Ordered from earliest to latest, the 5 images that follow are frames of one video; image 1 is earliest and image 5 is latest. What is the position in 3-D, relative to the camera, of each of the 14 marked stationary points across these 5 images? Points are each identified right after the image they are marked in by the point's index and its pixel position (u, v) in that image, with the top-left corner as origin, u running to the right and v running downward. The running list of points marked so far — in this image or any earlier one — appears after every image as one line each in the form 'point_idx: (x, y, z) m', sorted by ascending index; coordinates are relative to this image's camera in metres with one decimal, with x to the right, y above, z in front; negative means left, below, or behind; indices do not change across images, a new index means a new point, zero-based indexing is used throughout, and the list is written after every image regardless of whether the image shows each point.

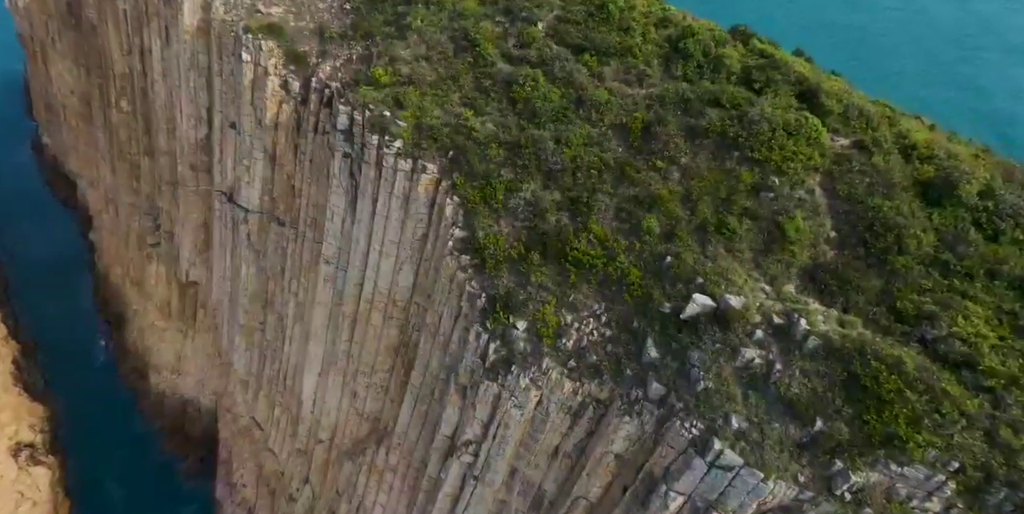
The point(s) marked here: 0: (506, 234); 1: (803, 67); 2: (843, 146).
0: (-0.2, +0.7, +16.7) m
1: (+7.1, +4.5, +15.9) m
2: (+7.3, +2.4, +14.3) m
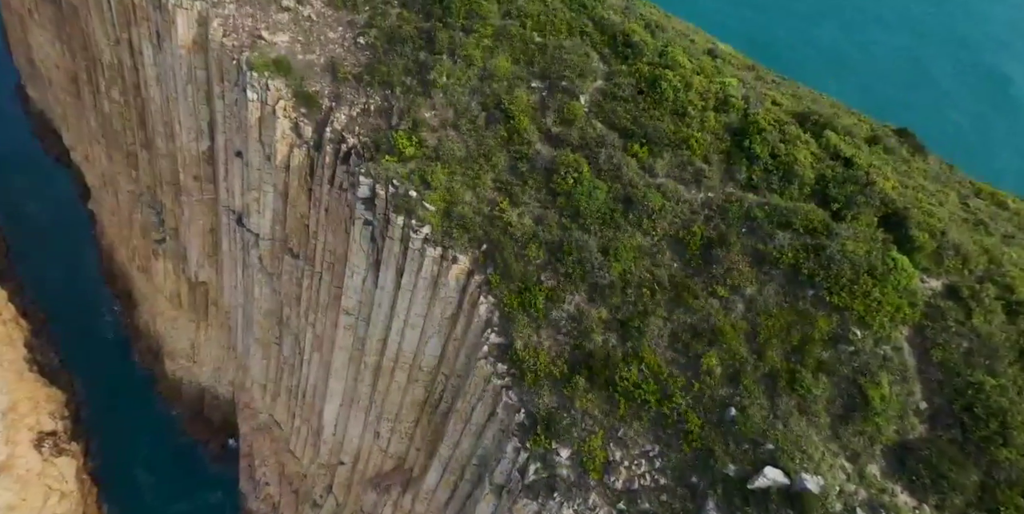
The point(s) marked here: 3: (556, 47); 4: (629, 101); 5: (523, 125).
0: (+0.8, -2.1, +15.3) m
1: (+8.1, +1.6, +14.0) m
2: (+8.3, -0.7, +12.8) m
3: (+1.2, +5.7, +17.9) m
4: (+2.9, +3.9, +16.4) m
5: (+0.3, +3.5, +17.2) m
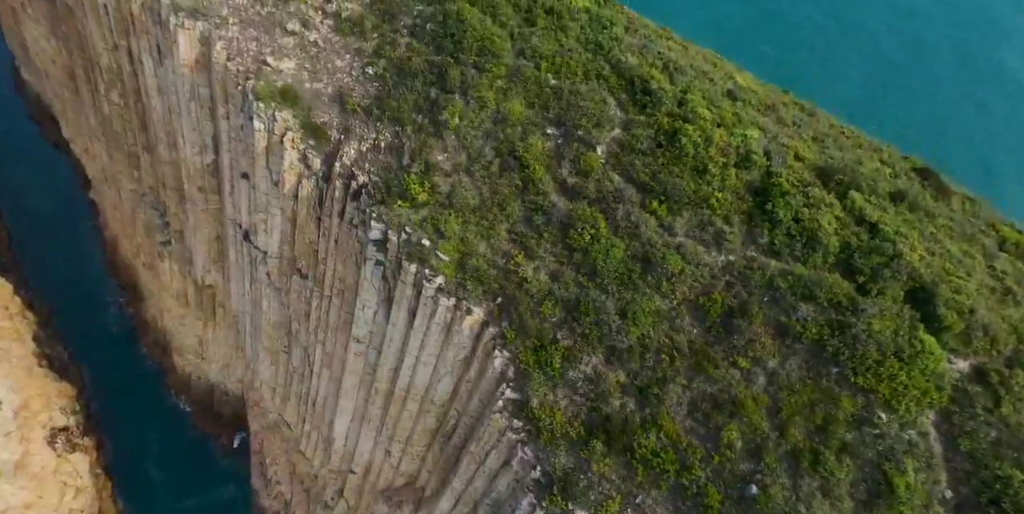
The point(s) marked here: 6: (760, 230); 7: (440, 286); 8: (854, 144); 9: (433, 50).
0: (+1.2, -3.5, +15.2) m
1: (+8.4, +0.1, +13.7) m
2: (+8.6, -2.2, +12.5) m
3: (+1.6, +4.4, +17.4) m
4: (+3.3, +2.5, +16.0) m
5: (+0.7, +2.1, +16.8) m
6: (+5.5, +0.6, +14.6) m
7: (-1.9, -0.8, +17.1) m
8: (+9.9, +3.2, +18.9) m
9: (-2.4, +6.3, +19.9) m
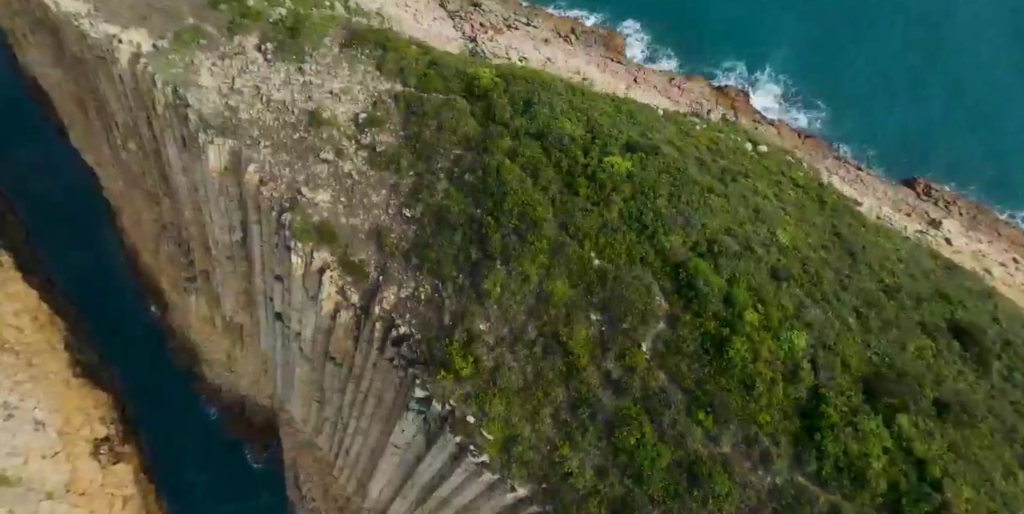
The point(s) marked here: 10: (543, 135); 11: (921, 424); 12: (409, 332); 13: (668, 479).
0: (+2.4, -8.6, +15.8) m
1: (+9.6, -5.0, +13.9) m
2: (+9.8, -7.5, +13.0) m
3: (+2.7, -0.5, +17.3) m
4: (+4.4, -2.5, +16.1) m
5: (+1.8, -2.8, +17.0) m
6: (+6.7, -4.5, +14.9) m
7: (-0.7, -5.7, +17.5) m
8: (+11.0, -1.5, +18.8) m
9: (-1.2, +1.7, +19.8) m
10: (+0.9, +3.7, +19.8) m
11: (+9.5, -3.8, +15.2) m
12: (-3.1, -2.4, +19.9) m
13: (+3.7, -5.3, +15.7) m
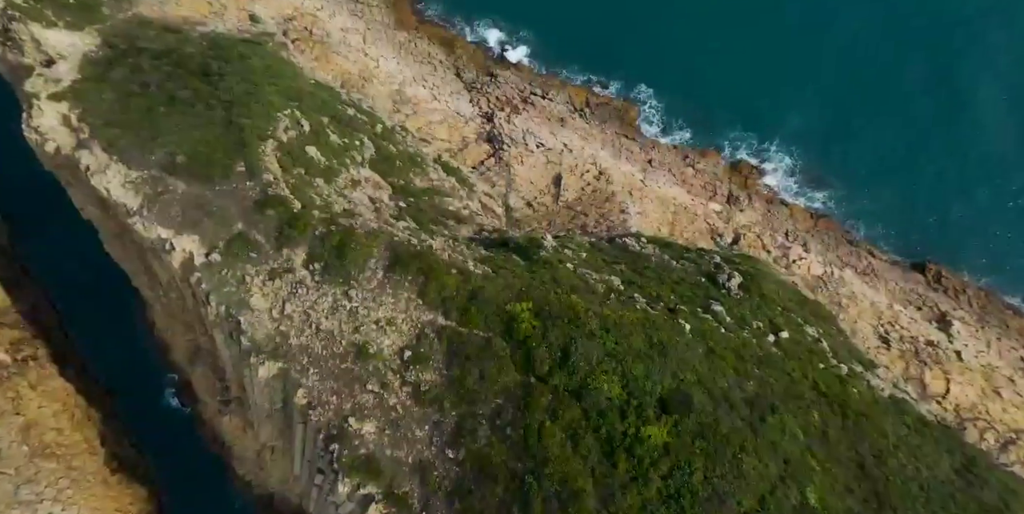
0: (+3.6, -16.4, +16.5) m
1: (+10.8, -12.8, +14.6) m
2: (+10.9, -15.2, +13.5) m
3: (+4.0, -8.4, +18.2) m
4: (+5.7, -10.3, +16.9) m
5: (+3.1, -10.7, +17.8) m
6: (+7.9, -12.3, +15.6) m
7: (+0.6, -13.6, +18.3) m
8: (+12.3, -9.4, +19.5) m
9: (0.0, -6.3, +20.8) m
10: (+2.2, -4.3, +20.9) m
11: (+10.7, -11.6, +15.8) m
12: (-1.9, -10.4, +20.8) m
13: (+5.0, -13.1, +16.4) m
